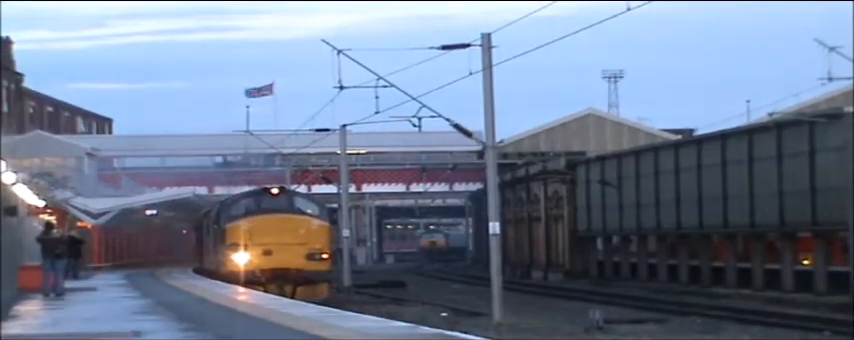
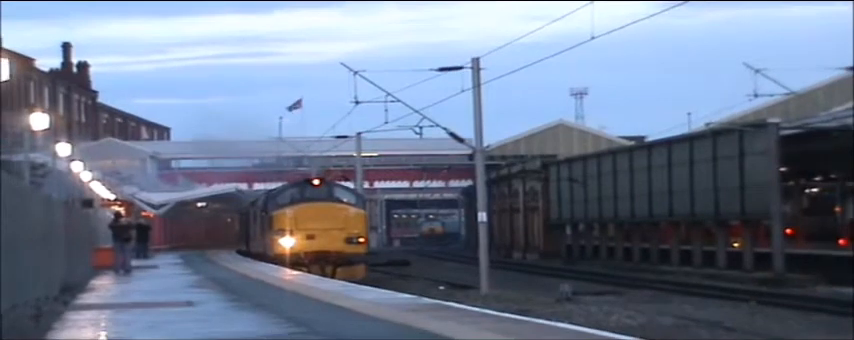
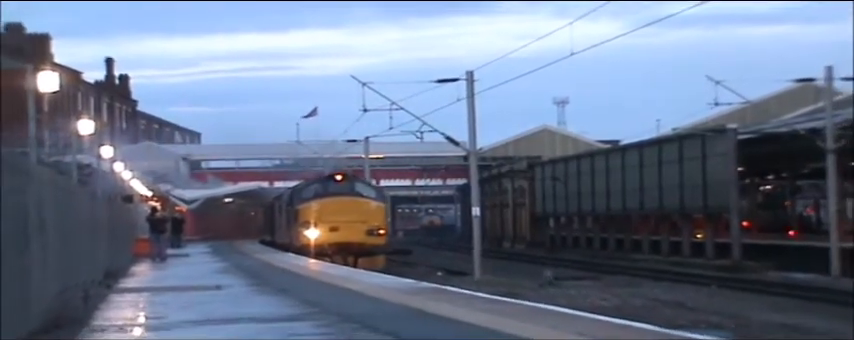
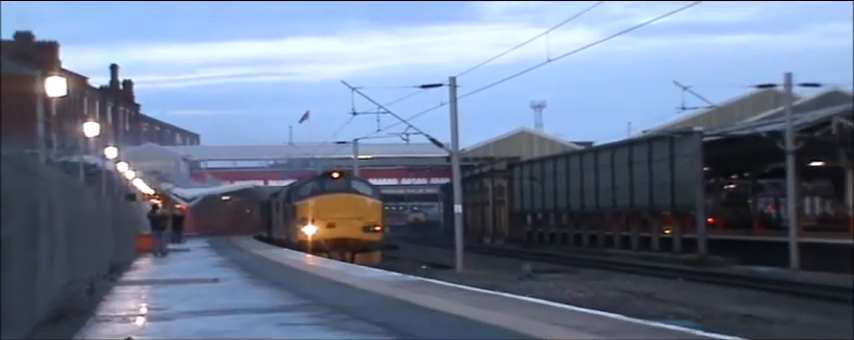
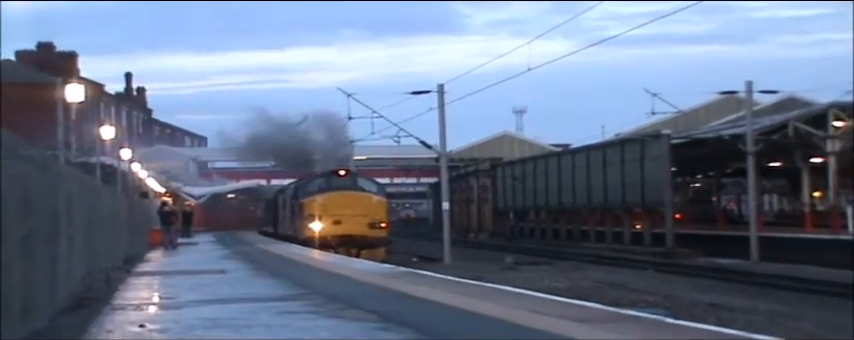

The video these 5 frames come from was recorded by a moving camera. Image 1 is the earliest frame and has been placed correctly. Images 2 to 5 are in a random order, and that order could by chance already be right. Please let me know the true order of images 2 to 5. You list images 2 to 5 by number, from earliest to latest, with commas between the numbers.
2, 3, 4, 5
